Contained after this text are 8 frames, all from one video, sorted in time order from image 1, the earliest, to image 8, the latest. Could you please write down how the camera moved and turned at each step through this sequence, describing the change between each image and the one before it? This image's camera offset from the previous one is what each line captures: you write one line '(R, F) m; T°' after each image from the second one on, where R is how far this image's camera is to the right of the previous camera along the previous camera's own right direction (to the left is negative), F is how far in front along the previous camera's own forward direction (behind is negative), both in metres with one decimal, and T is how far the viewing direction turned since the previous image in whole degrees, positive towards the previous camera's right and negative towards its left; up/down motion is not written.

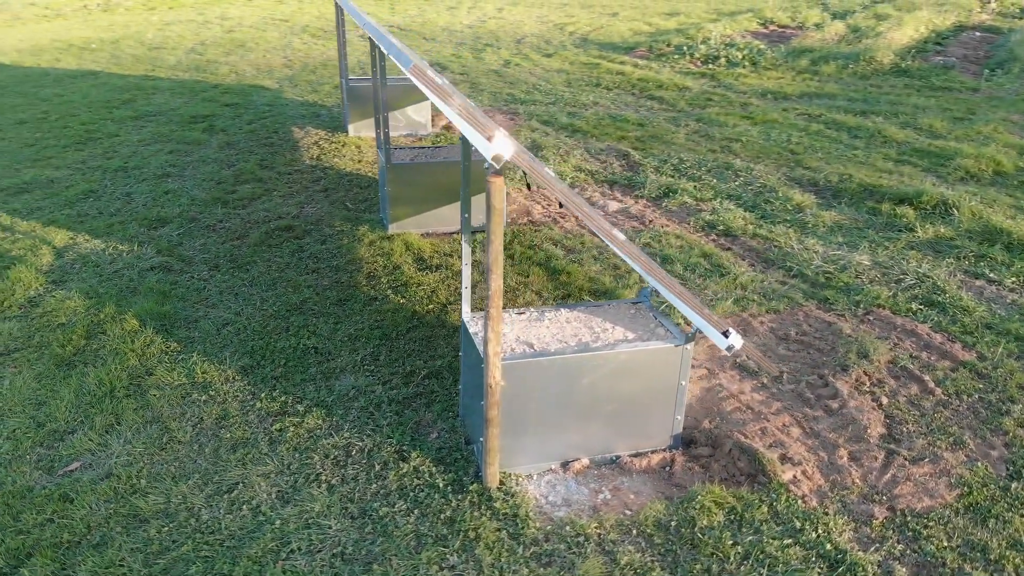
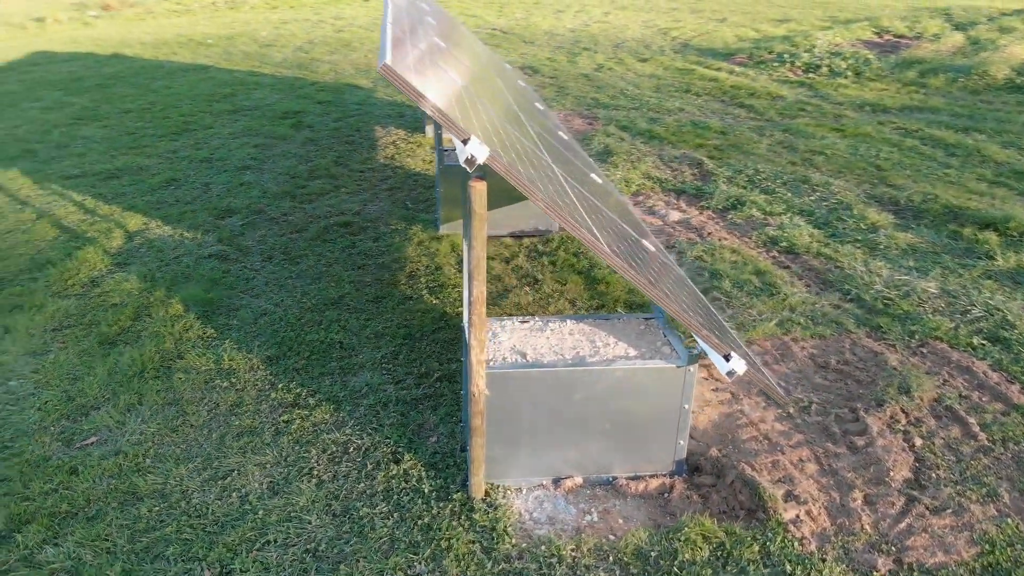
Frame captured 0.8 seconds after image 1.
(+0.7, +0.2) m; -8°
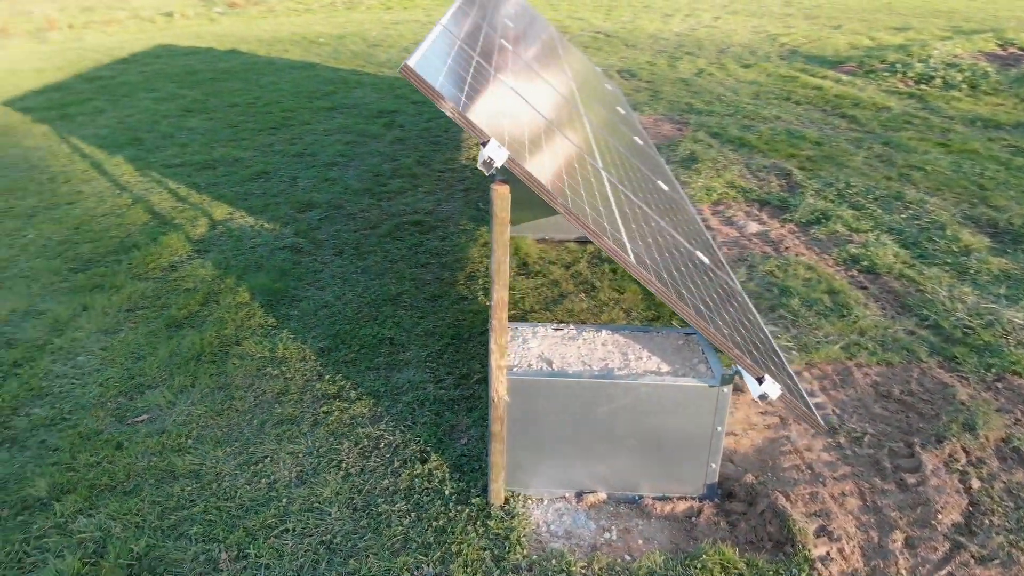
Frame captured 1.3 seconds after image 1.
(+0.5, +0.1) m; -7°
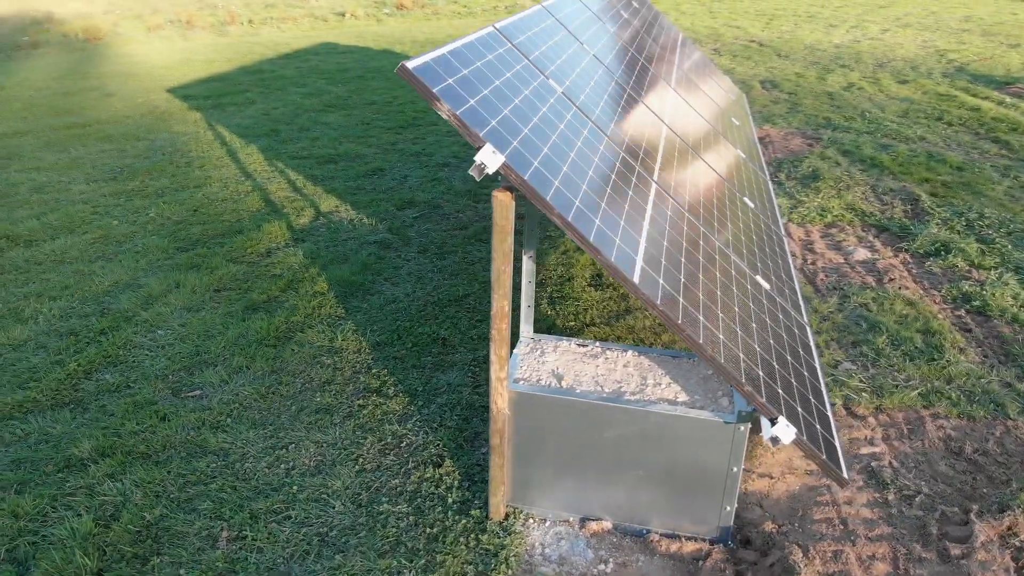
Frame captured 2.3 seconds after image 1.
(+0.8, +0.2) m; -11°
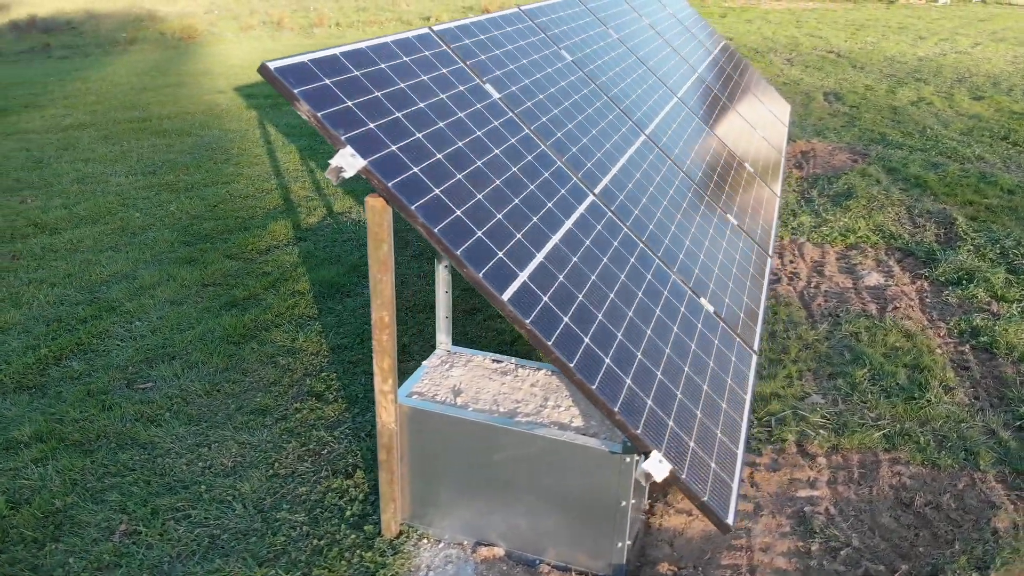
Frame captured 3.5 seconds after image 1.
(+1.1, +0.3) m; -7°
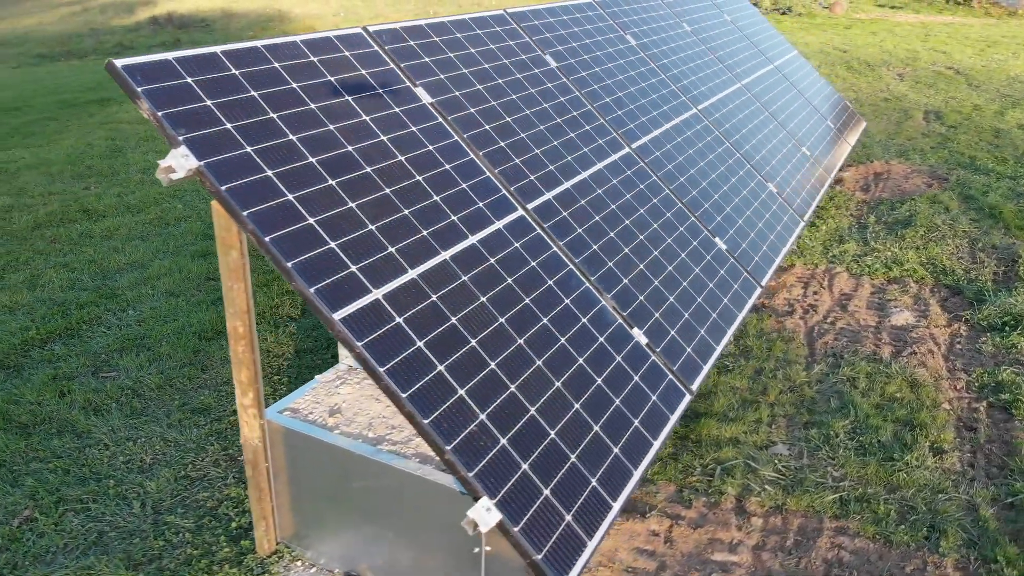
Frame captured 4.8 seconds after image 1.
(+1.2, +0.4) m; -9°
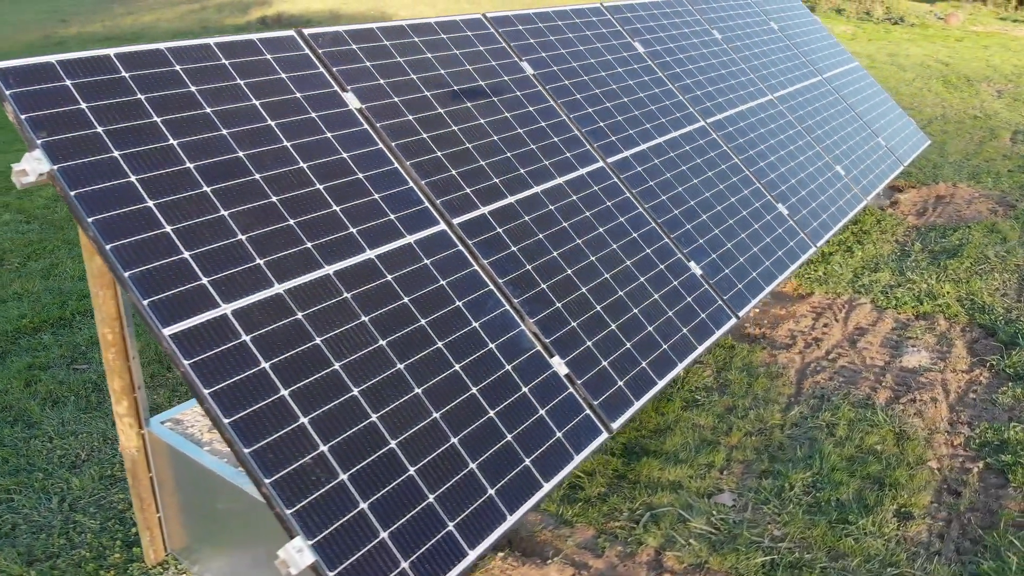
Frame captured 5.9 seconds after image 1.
(+1.0, +0.4) m; -7°
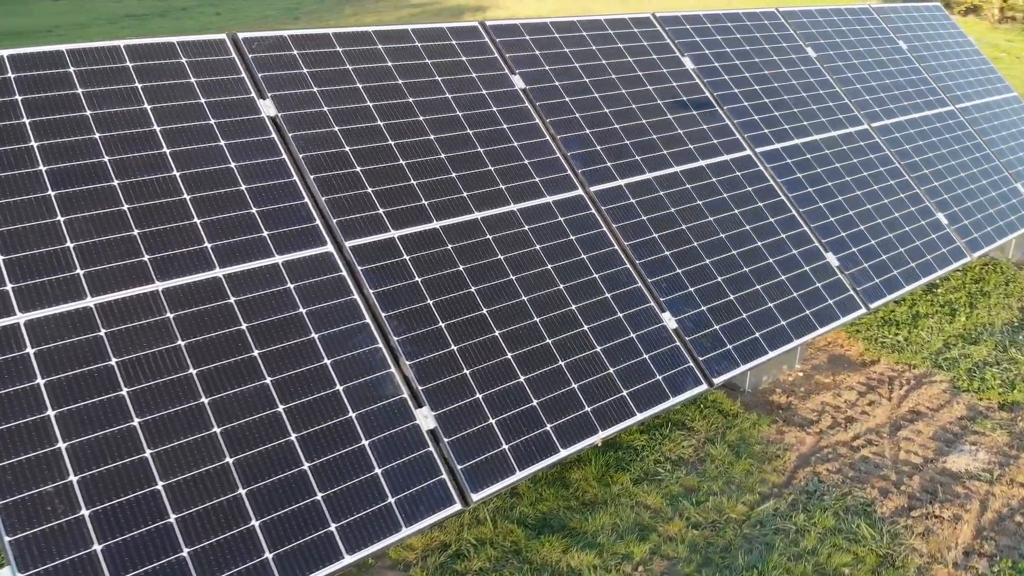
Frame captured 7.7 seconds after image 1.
(+1.6, +0.7) m; -14°
